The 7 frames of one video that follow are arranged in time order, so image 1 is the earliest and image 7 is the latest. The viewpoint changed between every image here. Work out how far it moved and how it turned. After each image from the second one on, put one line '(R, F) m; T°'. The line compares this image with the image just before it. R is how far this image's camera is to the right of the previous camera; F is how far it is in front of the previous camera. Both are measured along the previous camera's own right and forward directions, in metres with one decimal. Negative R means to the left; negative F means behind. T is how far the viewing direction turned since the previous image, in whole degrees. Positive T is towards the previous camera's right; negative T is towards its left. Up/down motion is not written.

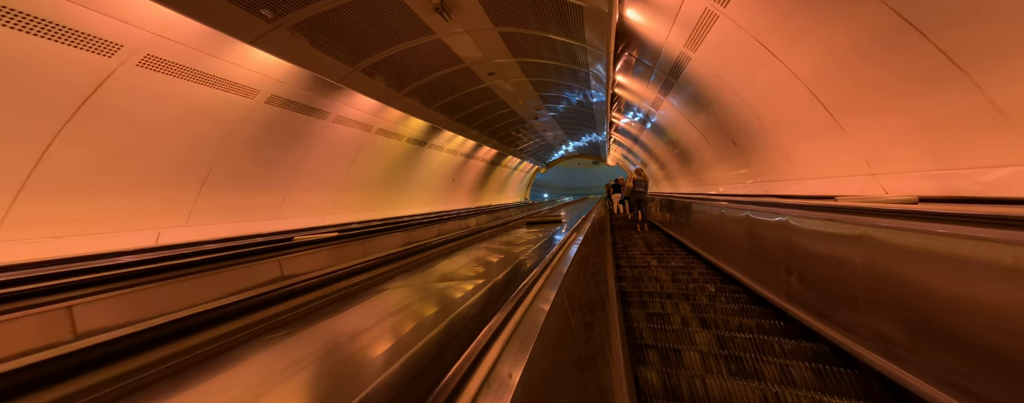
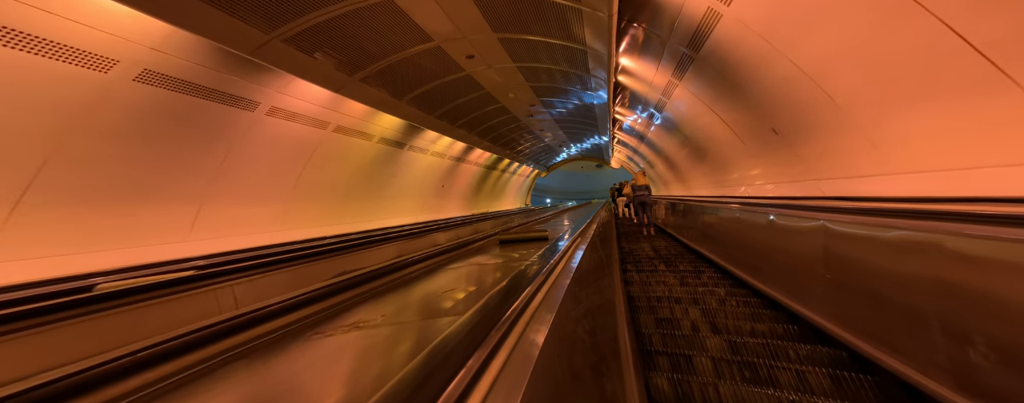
(+0.2, +0.8) m; -1°
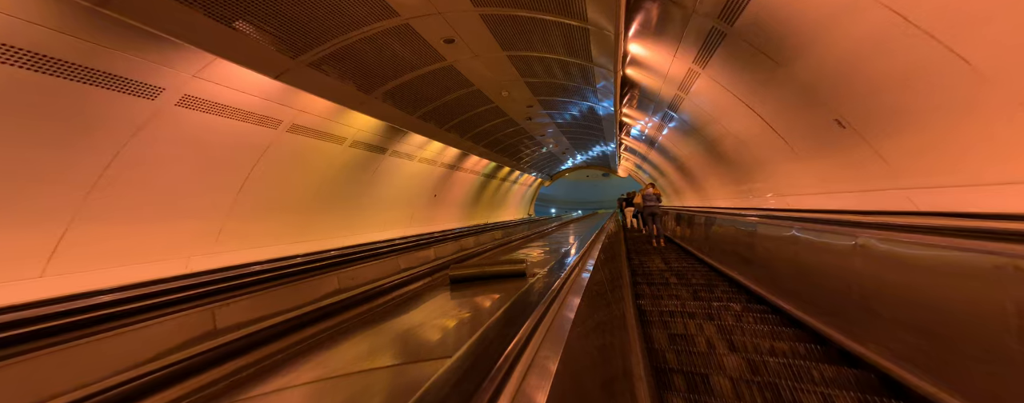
(+0.2, +0.7) m; -1°
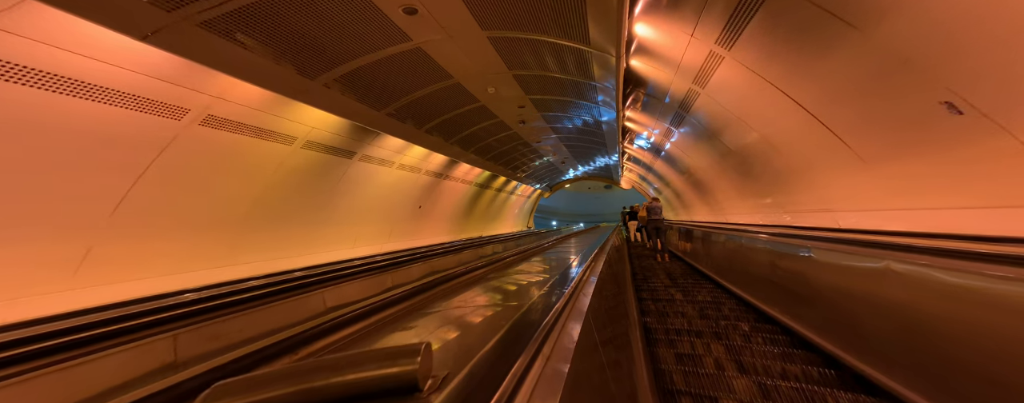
(+0.2, +0.8) m; 0°
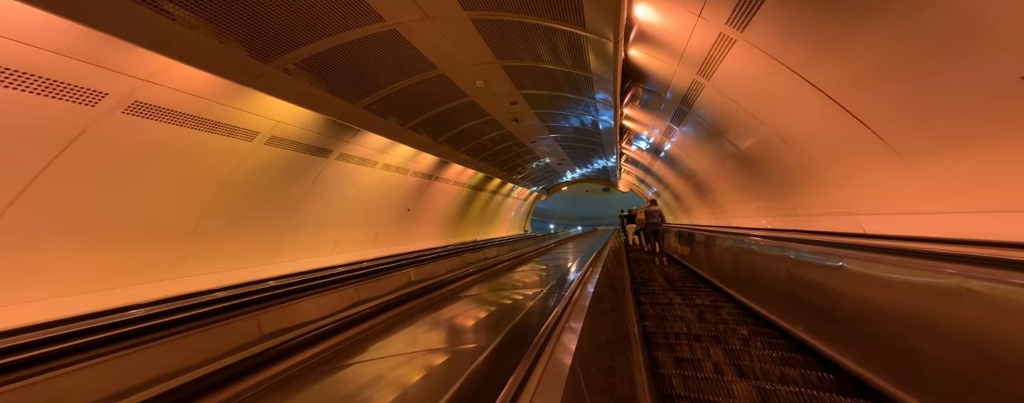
(+0.1, +0.4) m; 0°
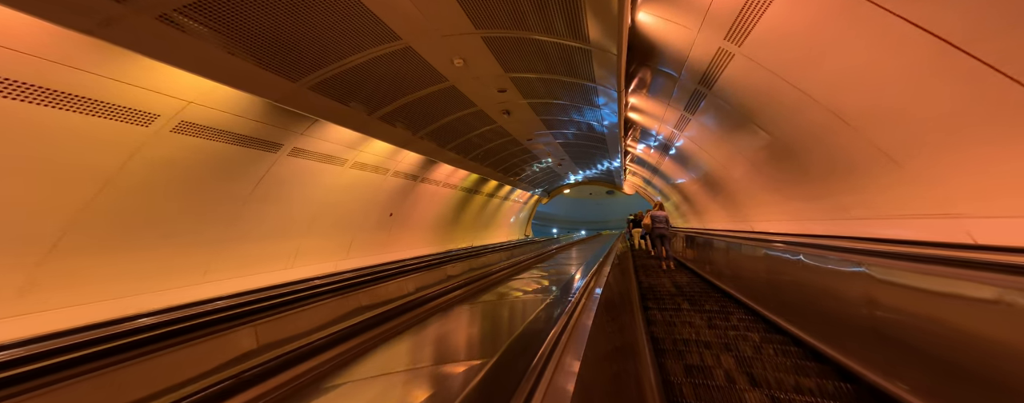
(+0.2, +0.8) m; -1°
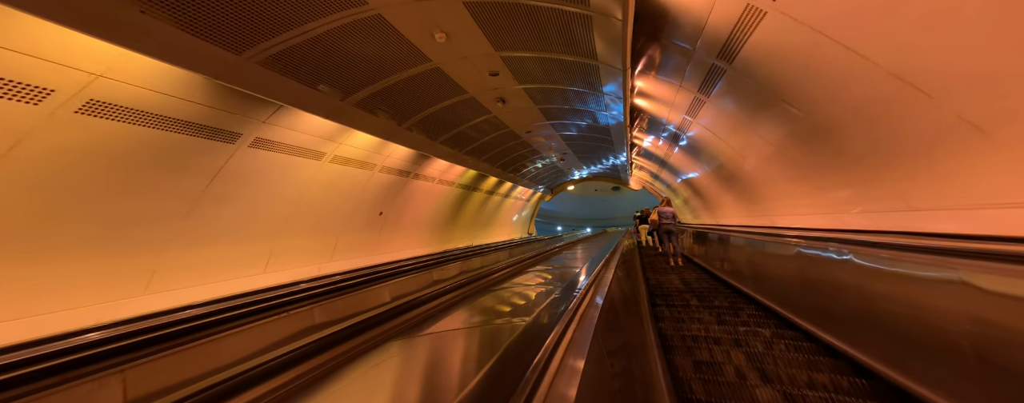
(+0.2, +0.5) m; -1°
